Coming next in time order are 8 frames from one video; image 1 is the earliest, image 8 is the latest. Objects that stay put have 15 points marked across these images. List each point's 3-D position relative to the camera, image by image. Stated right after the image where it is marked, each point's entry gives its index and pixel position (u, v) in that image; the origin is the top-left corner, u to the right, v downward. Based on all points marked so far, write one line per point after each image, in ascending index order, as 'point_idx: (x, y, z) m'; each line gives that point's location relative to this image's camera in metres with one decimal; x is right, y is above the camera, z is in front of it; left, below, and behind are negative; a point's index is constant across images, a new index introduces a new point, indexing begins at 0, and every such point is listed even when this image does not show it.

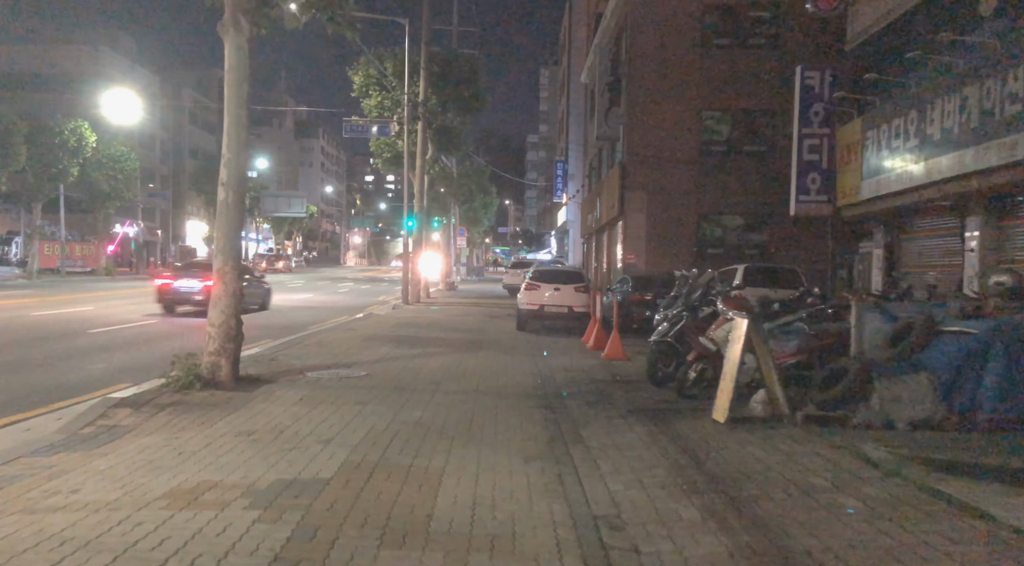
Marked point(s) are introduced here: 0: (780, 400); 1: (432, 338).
0: (+2.4, -1.0, +7.1) m
1: (-1.6, -1.1, +16.4) m
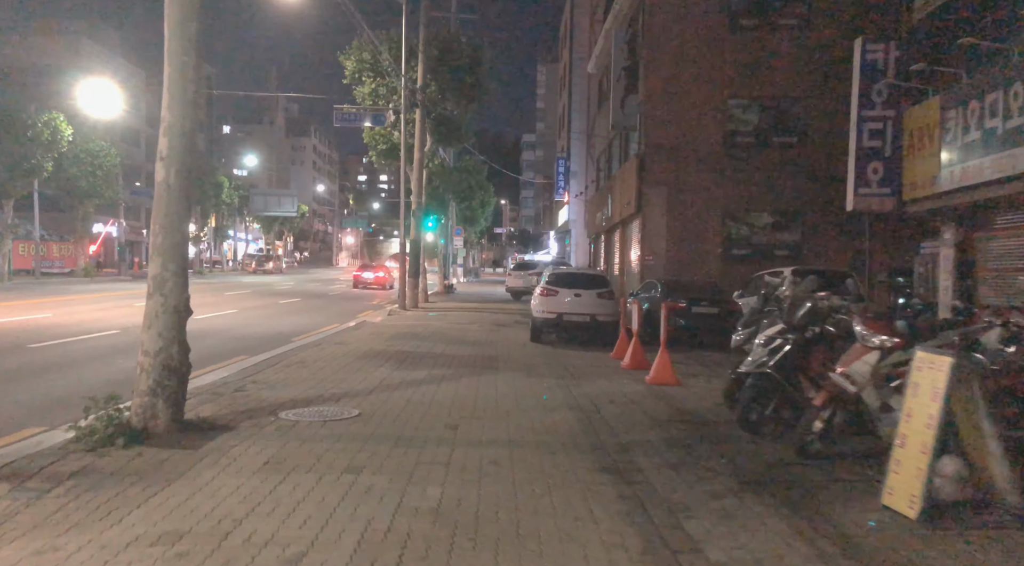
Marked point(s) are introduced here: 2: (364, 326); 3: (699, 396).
0: (+2.8, -1.1, +4.6) m
1: (-1.3, -1.2, +13.9) m
2: (-3.6, -1.1, +19.6) m
3: (+2.3, -1.4, +9.8) m
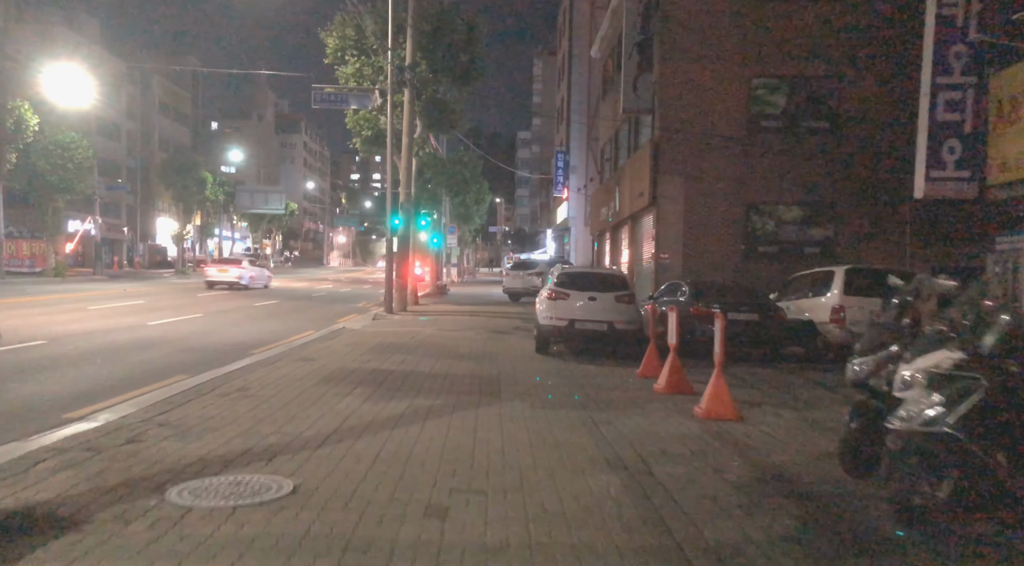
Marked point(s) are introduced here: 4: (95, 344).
0: (+2.9, -1.2, +1.9) m
1: (-1.2, -1.3, +11.1) m
2: (-3.6, -1.1, +16.8) m
3: (+2.4, -1.4, +7.1) m
4: (-7.7, -1.1, +14.9) m
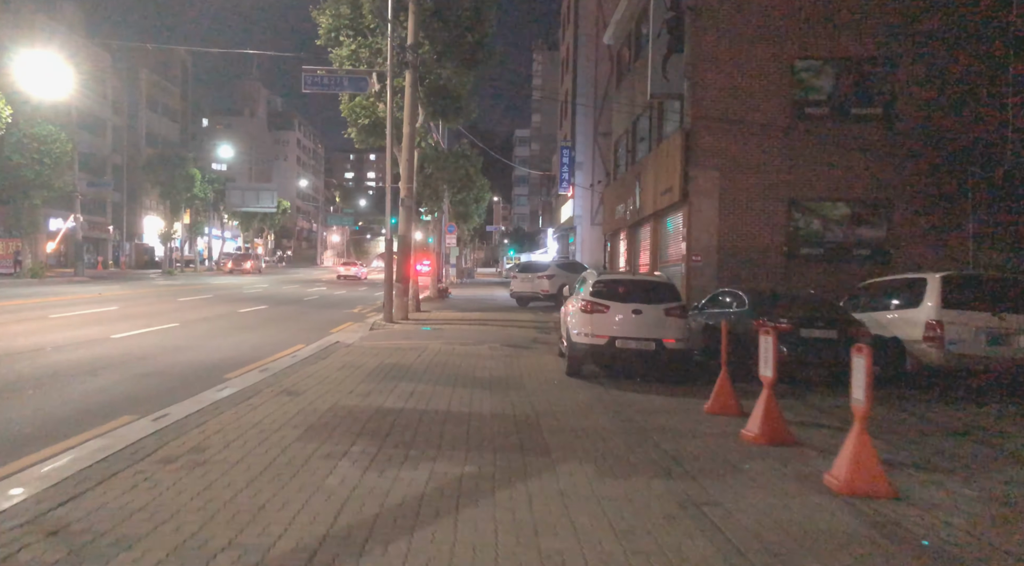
0: (+3.5, -1.3, -0.6) m
1: (-0.7, -1.4, +8.6) m
2: (-3.1, -1.2, +14.3) m
3: (+2.9, -1.6, +4.6) m
4: (-7.3, -1.3, +12.3) m
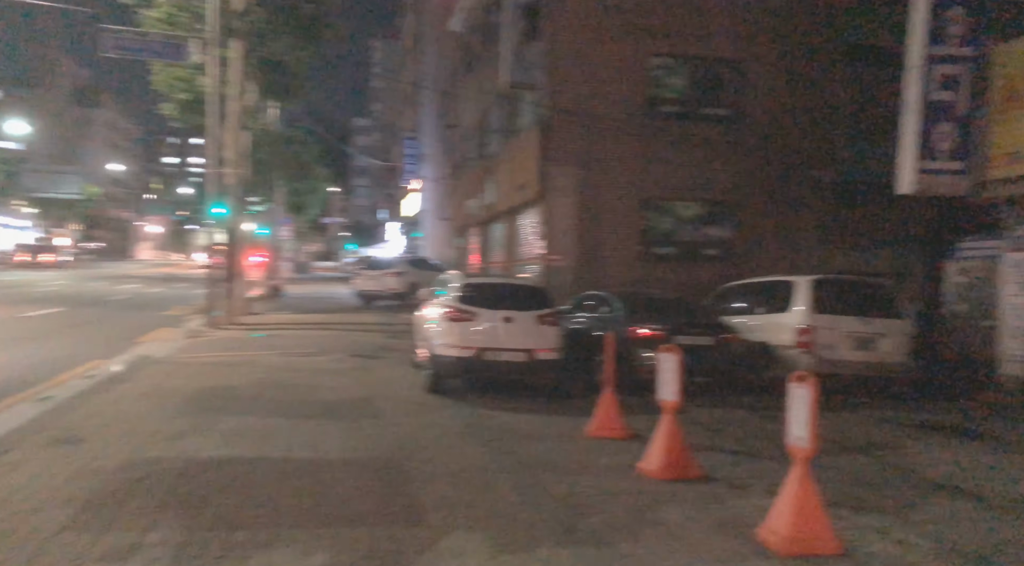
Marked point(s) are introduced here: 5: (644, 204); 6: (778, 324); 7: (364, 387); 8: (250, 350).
0: (+4.0, -1.5, -1.5) m
1: (-1.9, -1.5, +6.7) m
2: (-5.4, -1.3, +11.8) m
3: (+2.4, -1.7, +3.5) m
4: (-9.1, -1.3, +9.1) m
5: (+3.3, +2.0, +20.0) m
6: (+4.2, -0.7, +12.6) m
7: (-2.1, -1.5, +11.3) m
8: (-4.8, -1.2, +14.6) m
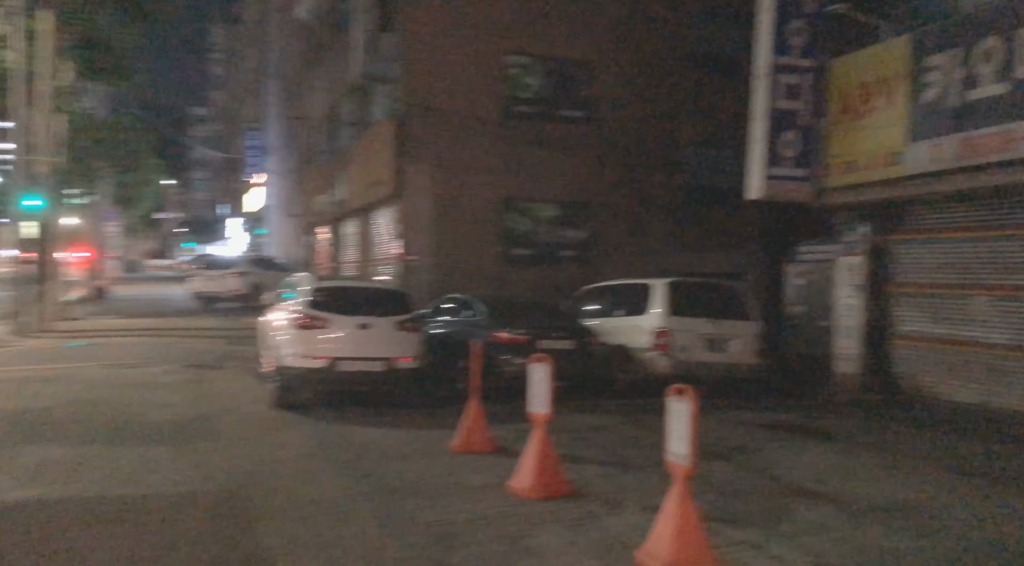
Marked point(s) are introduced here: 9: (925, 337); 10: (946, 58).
0: (+4.4, -1.6, -1.3) m
1: (-3.0, -1.6, +5.7) m
2: (-7.3, -1.4, +10.1) m
3: (+1.9, -1.8, +3.4) m
4: (-10.4, -1.4, +6.7) m
5: (-0.2, +2.0, +19.7) m
6: (+2.0, -0.7, +12.6) m
7: (-3.9, -1.5, +10.1) m
8: (-7.2, -1.3, +13.0) m
9: (+7.0, -0.9, +13.6) m
10: (+6.4, +3.4, +11.9) m
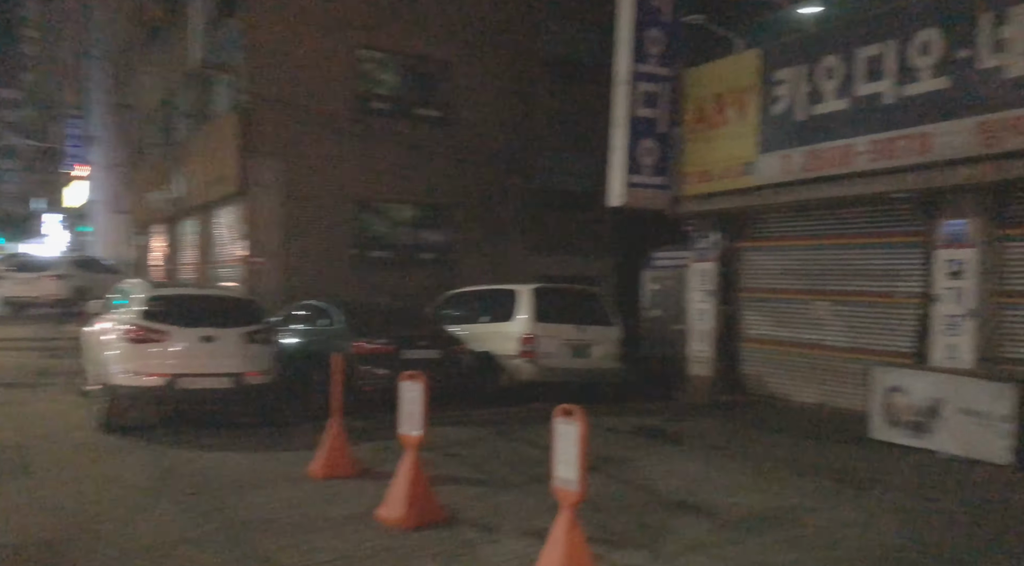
0: (+4.8, -1.7, -0.9) m
1: (-3.7, -1.7, +4.6) m
2: (-8.8, -1.5, +8.1) m
3: (+1.5, -1.9, +3.2) m
4: (-11.2, -1.5, +4.2) m
5: (-3.6, +1.9, +18.8) m
6: (-0.1, -0.8, +12.4) m
7: (-5.5, -1.6, +8.8) m
8: (-9.2, -1.4, +10.9) m
9: (+4.6, -1.0, +14.3) m
10: (+4.3, +3.3, +12.5) m
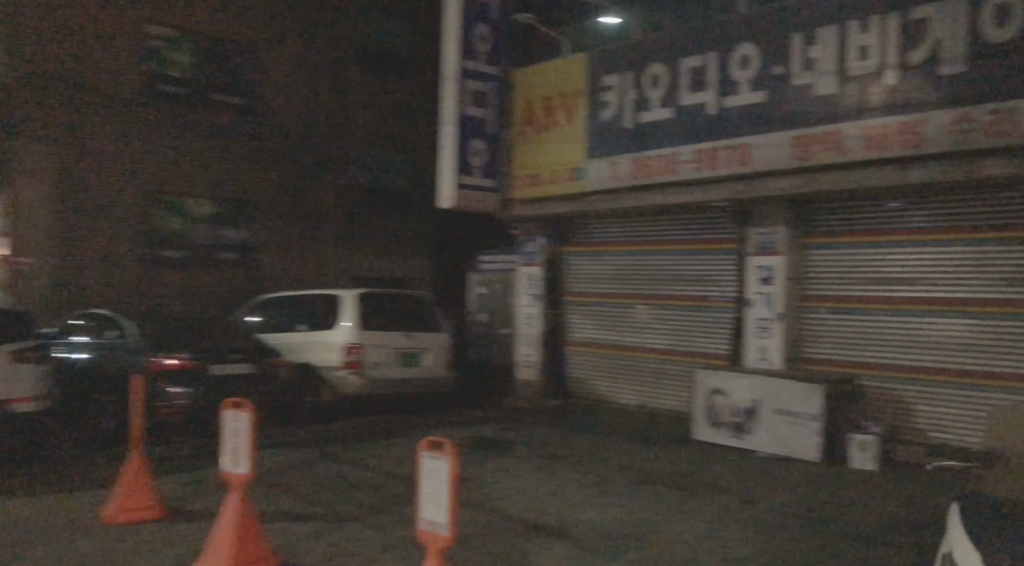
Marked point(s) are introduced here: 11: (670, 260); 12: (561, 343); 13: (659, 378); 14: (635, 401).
0: (+5.4, -1.8, -0.3) m
1: (-4.2, -1.8, +3.0) m
2: (-10.0, -1.5, +5.1) m
3: (+1.1, -2.0, +2.9) m
4: (-11.4, -1.6, +0.8) m
5: (-7.6, +1.8, +16.8) m
6: (-2.6, -0.9, +11.4) m
7: (-7.0, -1.7, +6.6) m
8: (-11.1, -1.4, +7.8) m
9: (+1.5, -1.1, +14.4) m
10: (+1.7, +3.2, +12.6) m
11: (+2.6, +0.4, +13.2) m
12: (+0.9, -1.1, +14.9) m
13: (+2.4, -1.6, +13.3) m
14: (+2.1, -2.0, +13.7) m
